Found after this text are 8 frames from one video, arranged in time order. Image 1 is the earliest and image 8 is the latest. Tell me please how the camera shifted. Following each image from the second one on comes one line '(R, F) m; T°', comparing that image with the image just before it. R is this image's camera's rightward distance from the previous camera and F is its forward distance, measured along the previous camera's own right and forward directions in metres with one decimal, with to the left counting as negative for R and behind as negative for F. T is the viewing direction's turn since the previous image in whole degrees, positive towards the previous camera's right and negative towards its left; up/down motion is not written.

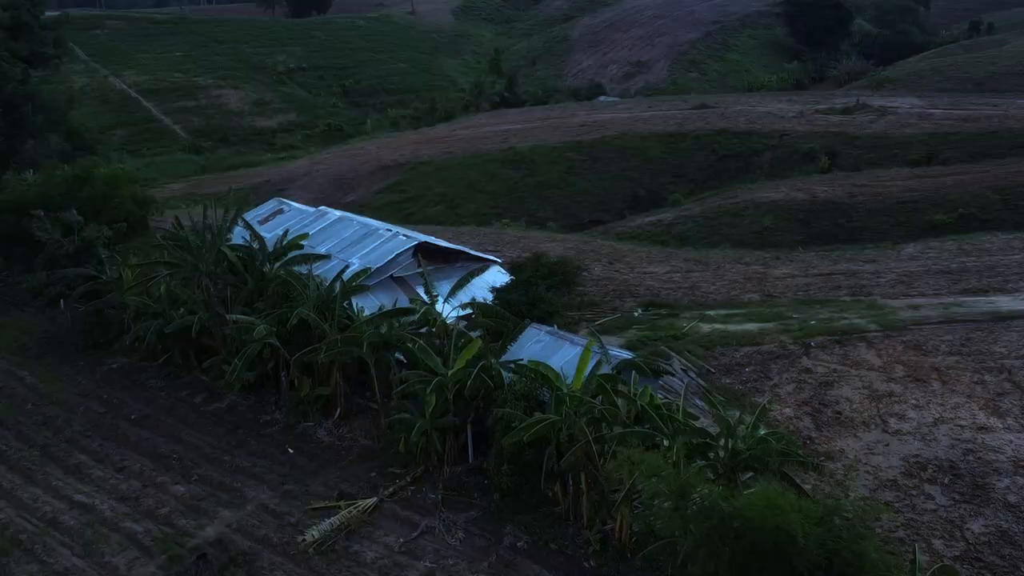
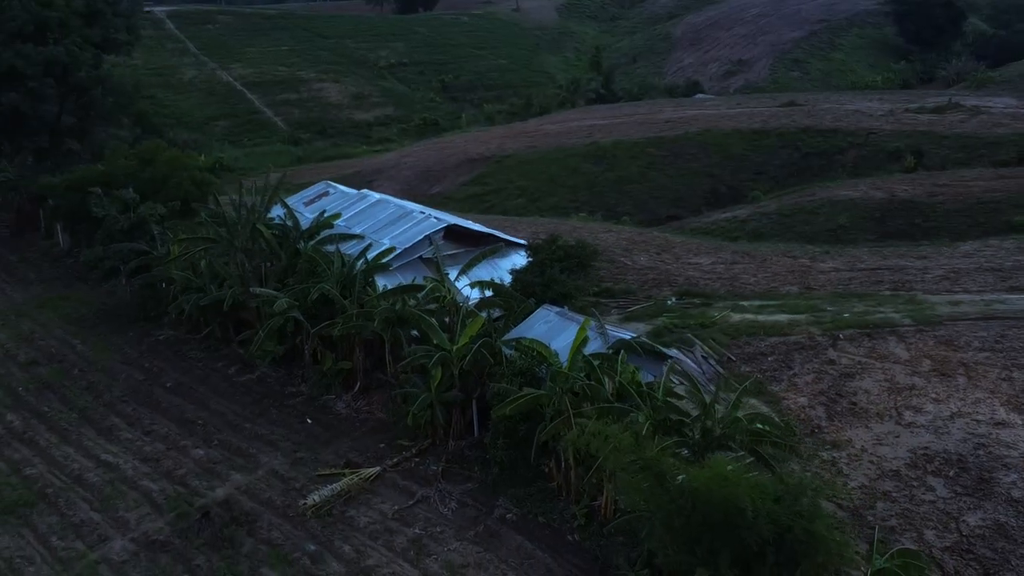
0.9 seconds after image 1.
(+1.0, -0.2) m; -5°
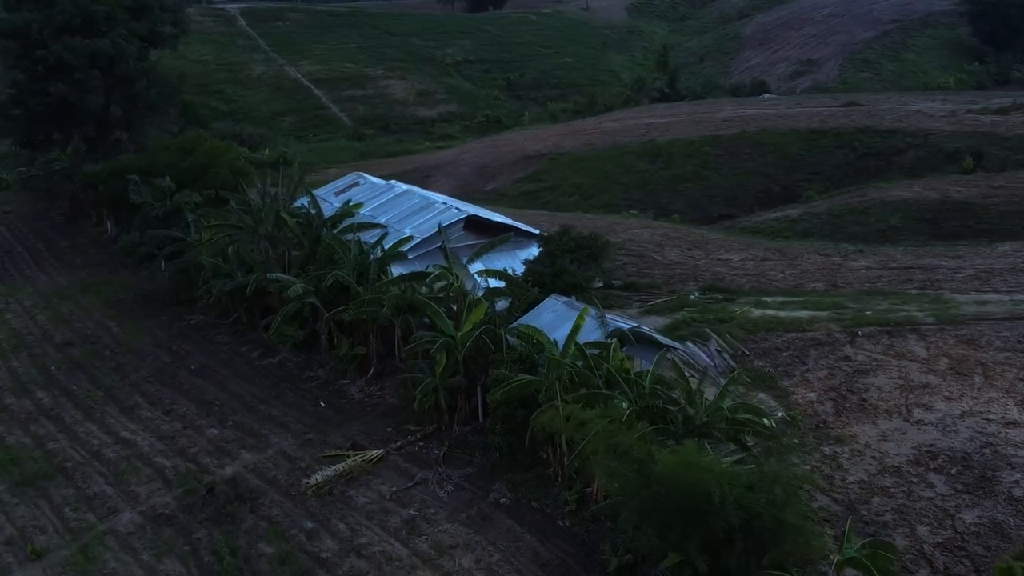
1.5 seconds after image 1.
(+0.6, -0.1) m; -3°
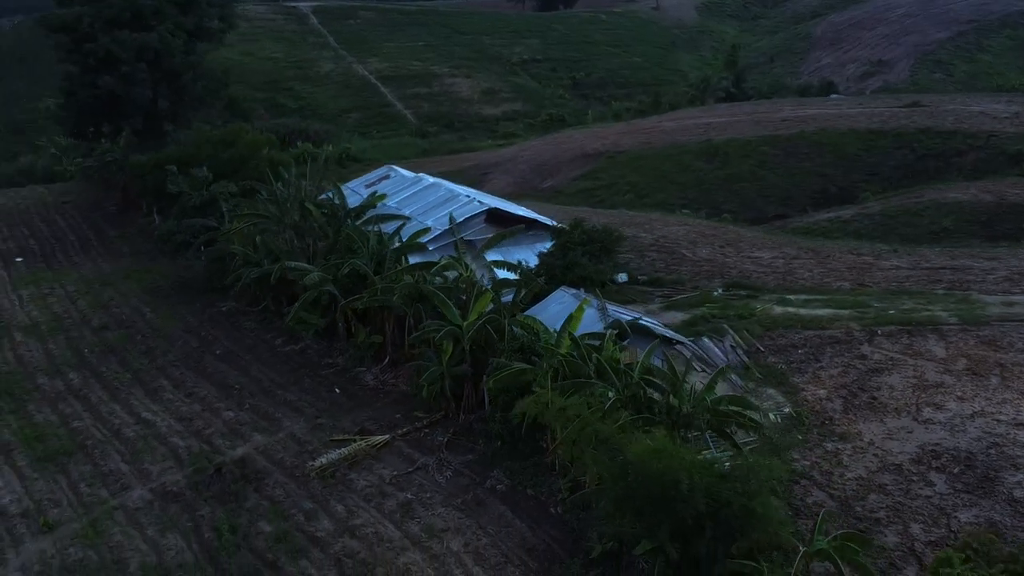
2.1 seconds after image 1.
(+0.6, -0.1) m; -4°
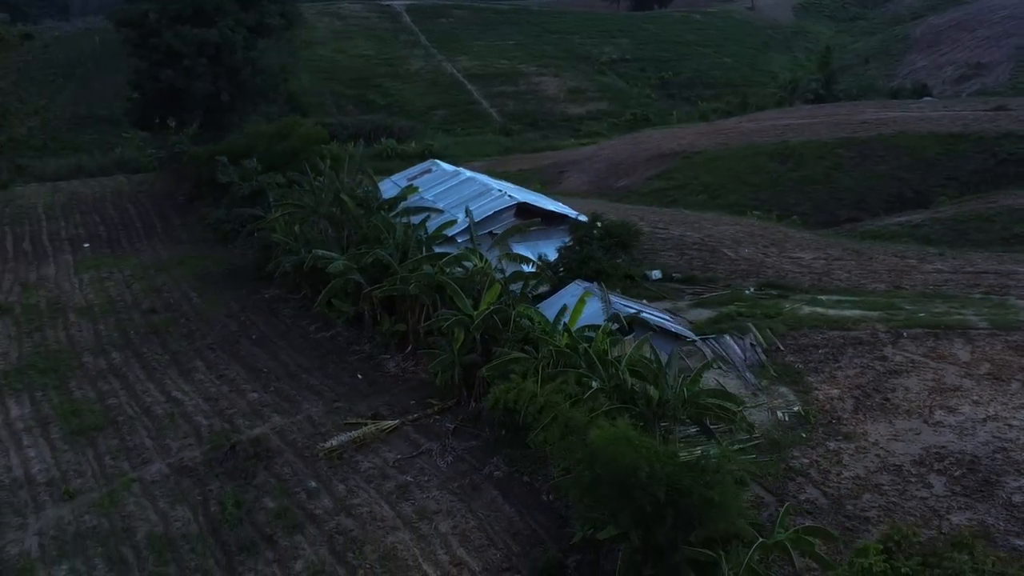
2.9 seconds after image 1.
(+0.8, -0.2) m; -5°
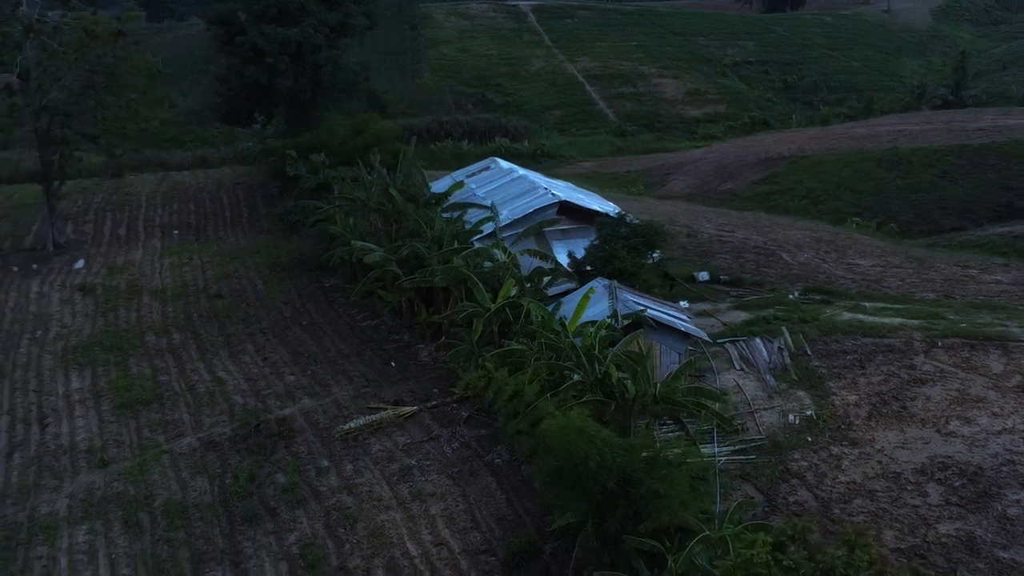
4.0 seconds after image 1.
(+1.2, -0.3) m; -6°
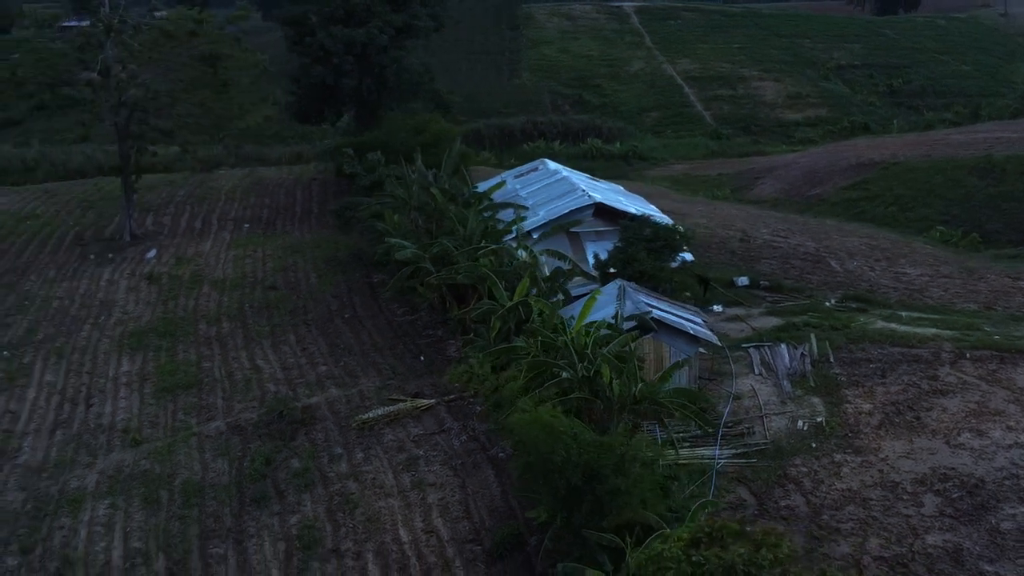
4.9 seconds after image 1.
(+1.0, -0.2) m; -5°
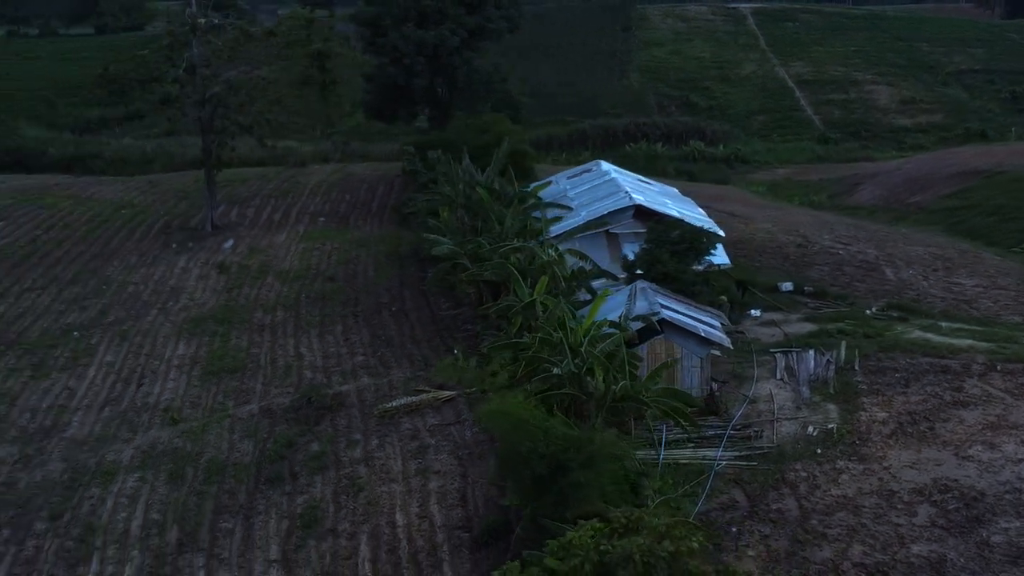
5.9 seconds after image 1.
(+1.1, -0.3) m; -6°
